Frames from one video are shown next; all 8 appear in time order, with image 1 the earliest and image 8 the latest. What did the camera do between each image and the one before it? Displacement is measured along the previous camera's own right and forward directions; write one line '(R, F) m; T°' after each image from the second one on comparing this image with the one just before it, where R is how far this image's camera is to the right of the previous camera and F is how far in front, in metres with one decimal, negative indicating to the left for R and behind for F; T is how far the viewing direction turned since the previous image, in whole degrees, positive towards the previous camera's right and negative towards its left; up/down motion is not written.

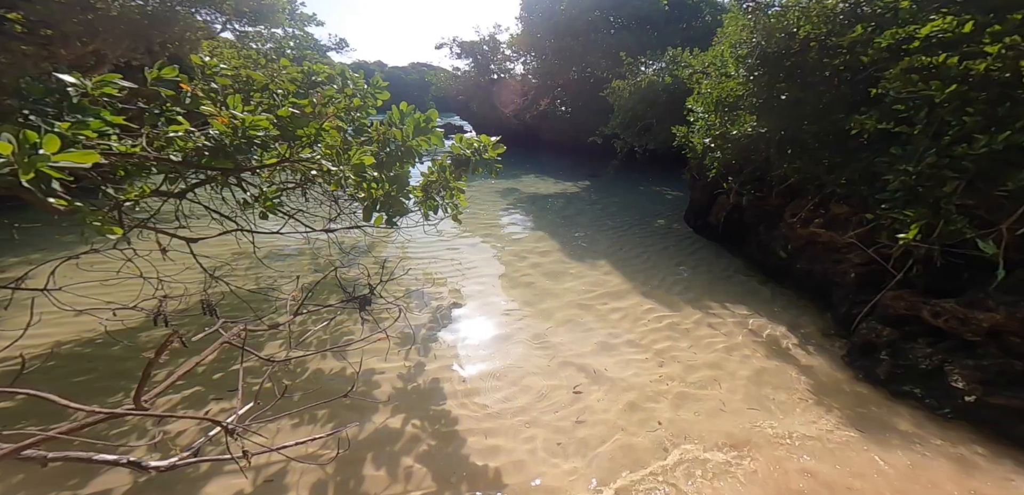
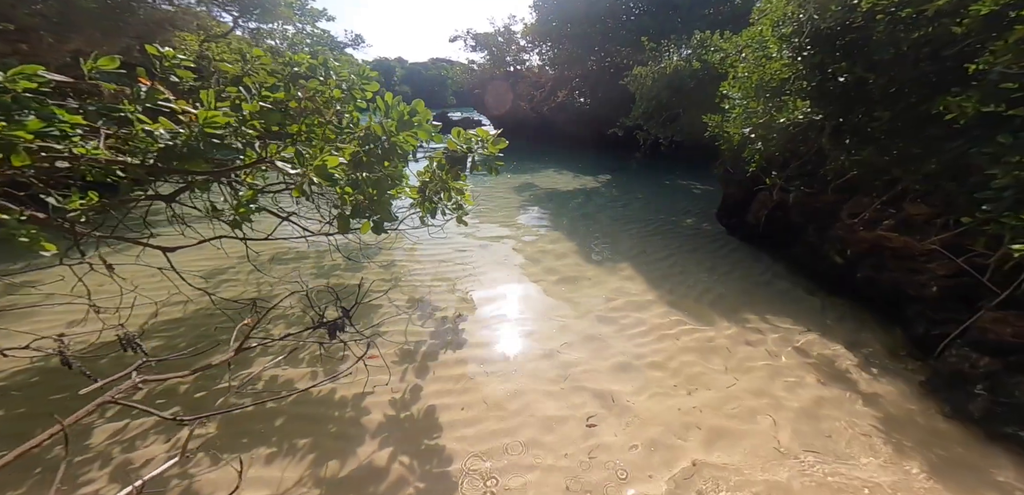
(+0.1, +0.6) m; -3°
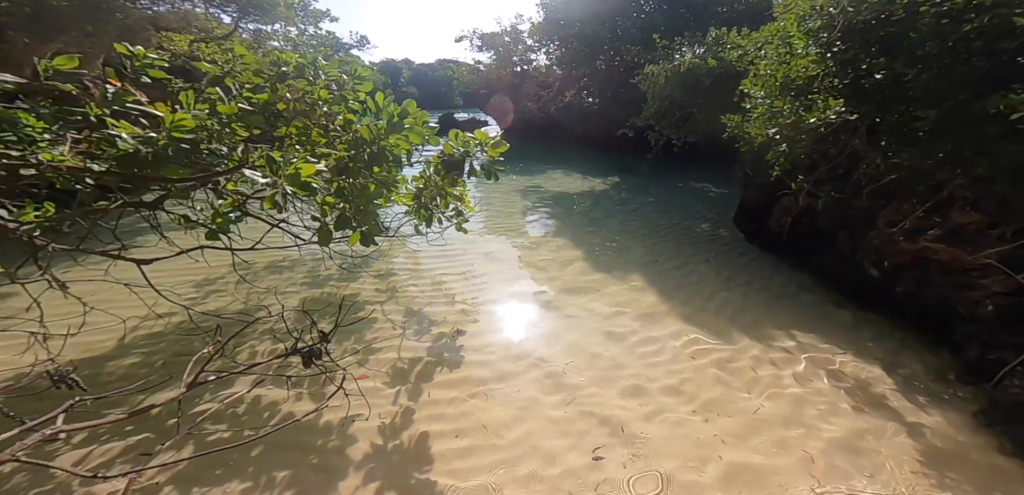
(+0.1, +0.3) m; -1°
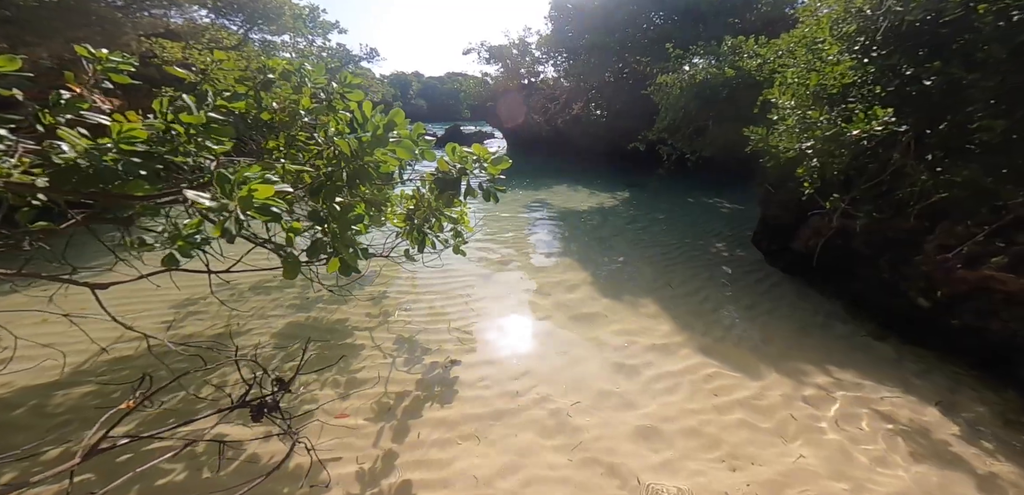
(+0.1, +0.4) m; -1°
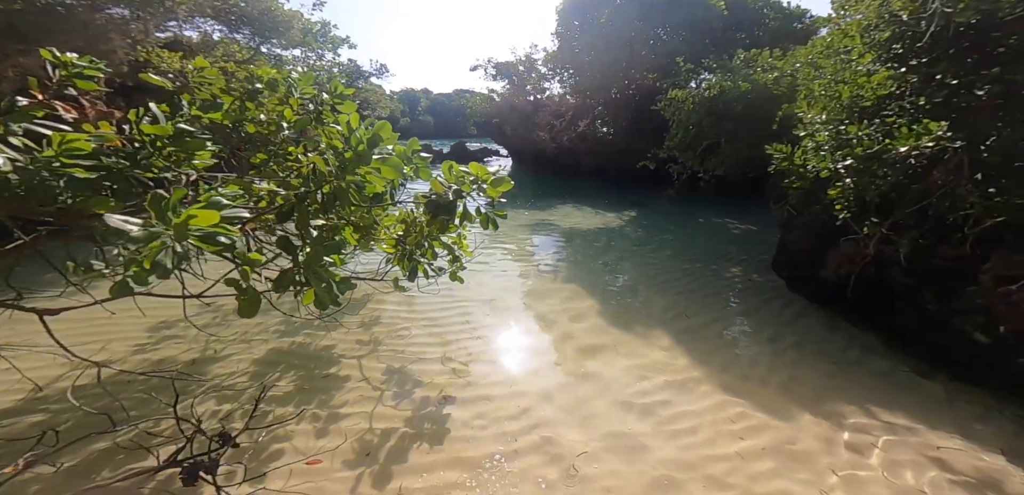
(0.0, +0.3) m; -1°
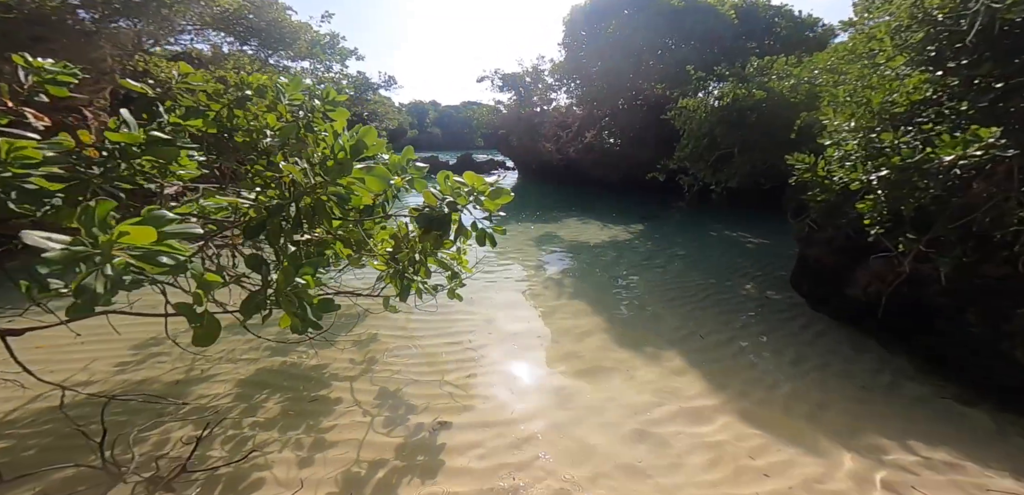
(+0.1, +0.3) m; -1°
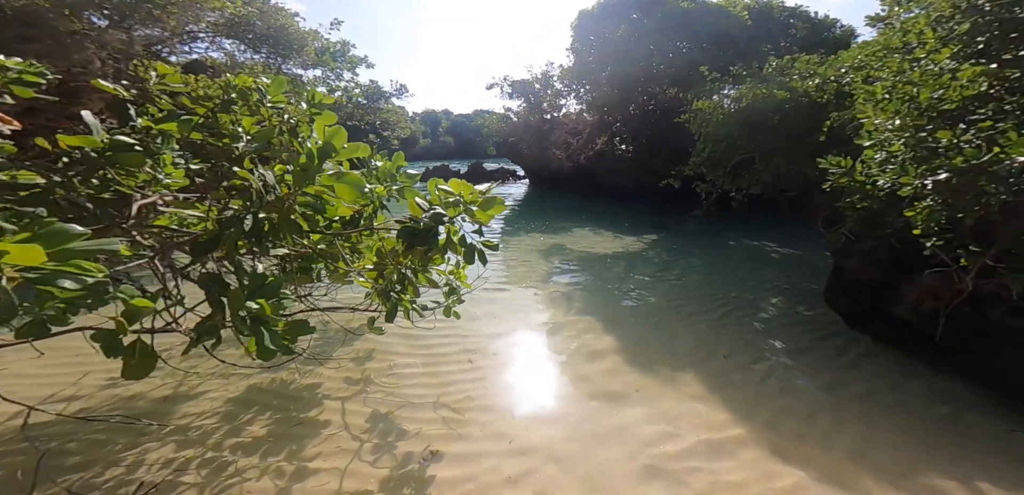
(+0.1, +0.3) m; -2°
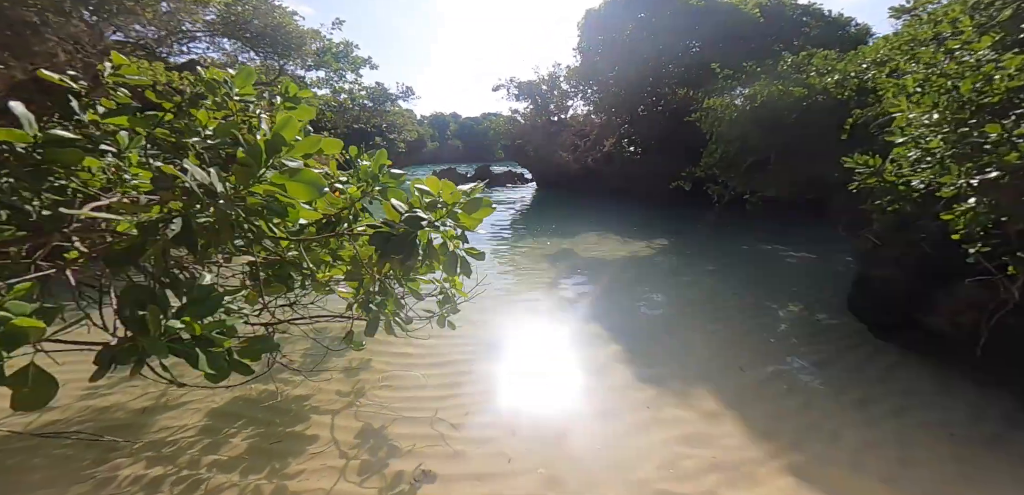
(+0.1, +0.2) m; -1°
